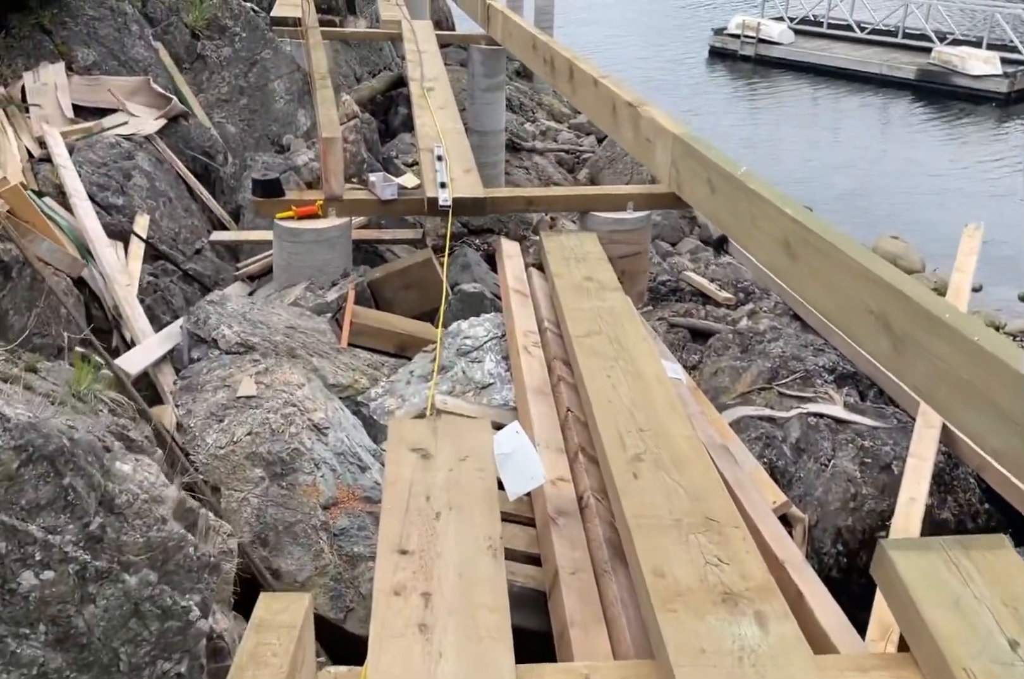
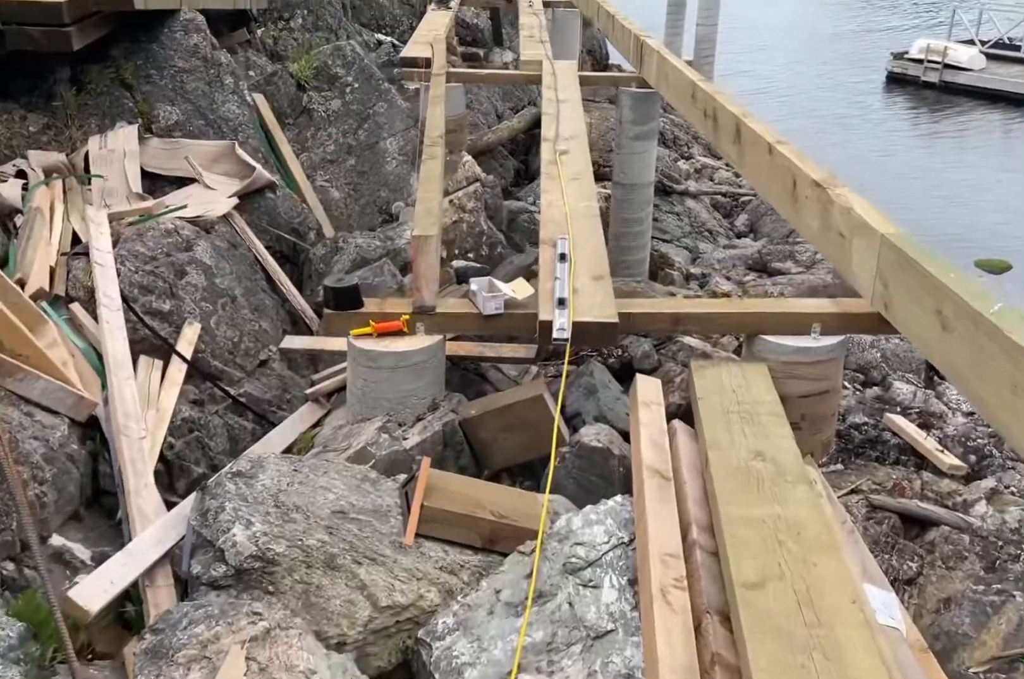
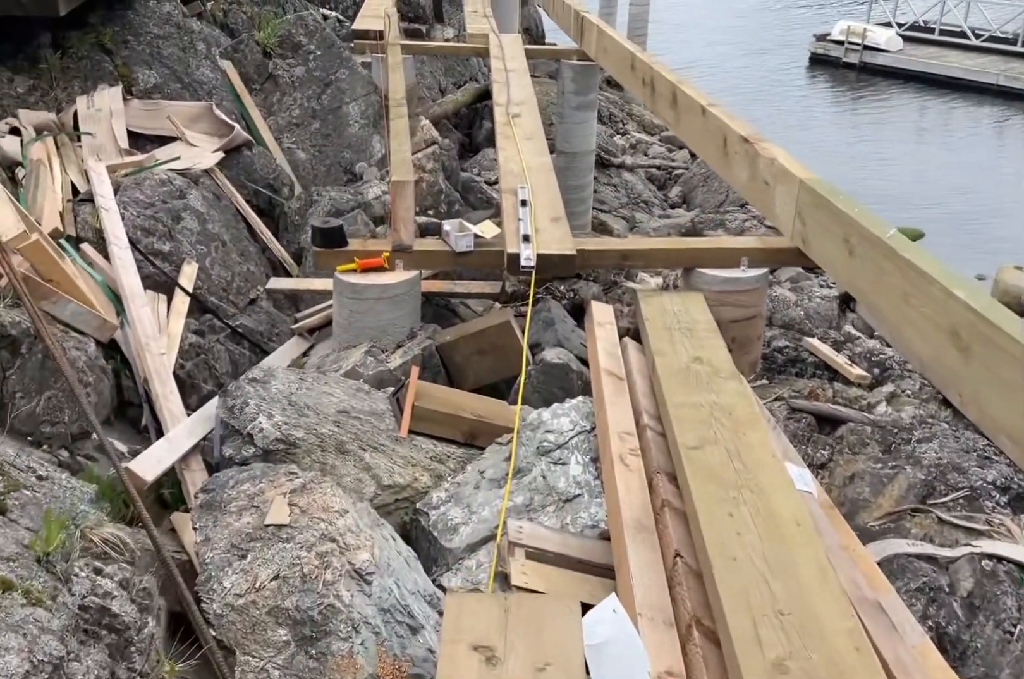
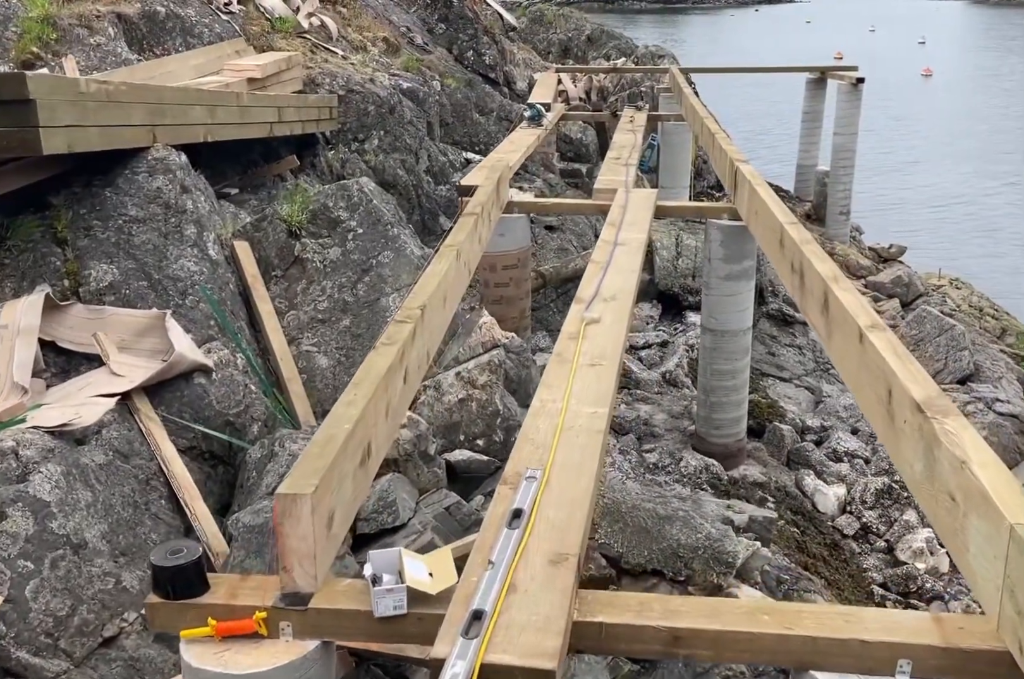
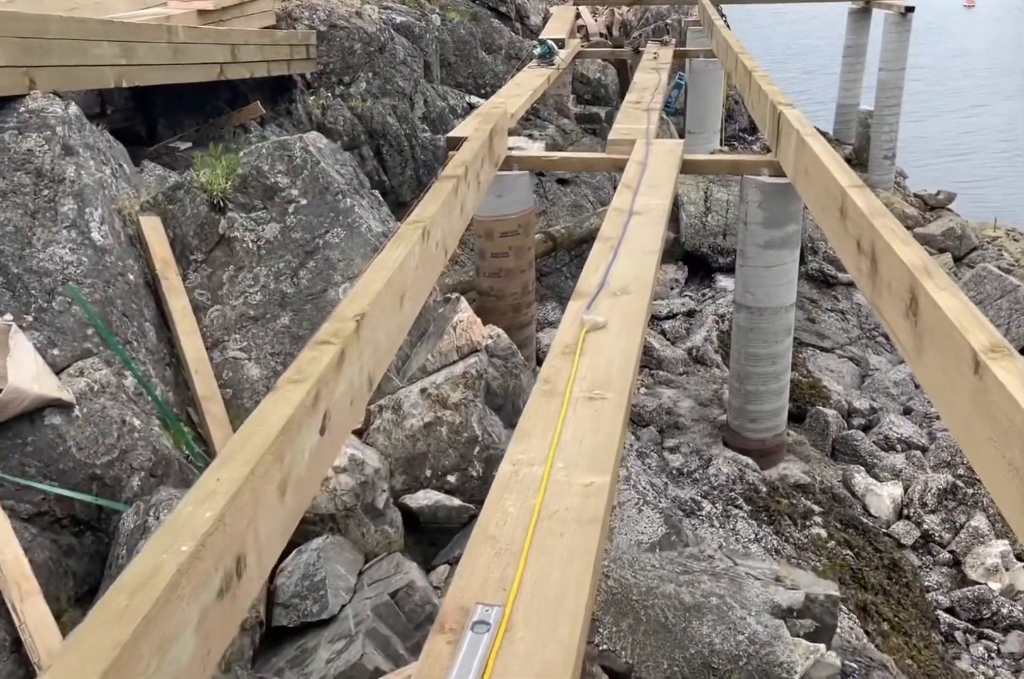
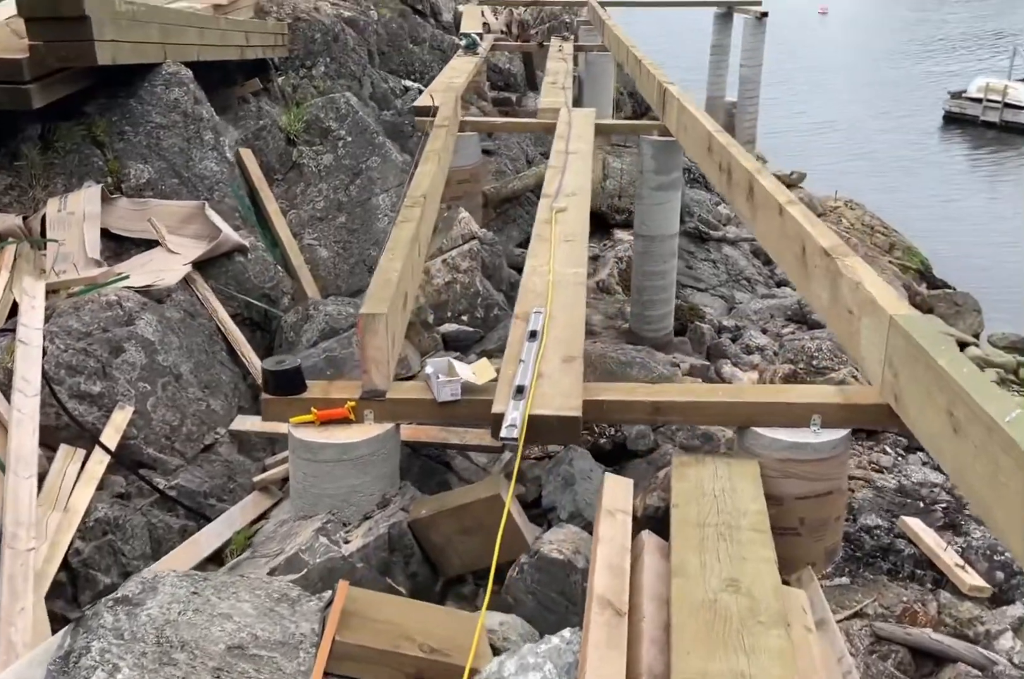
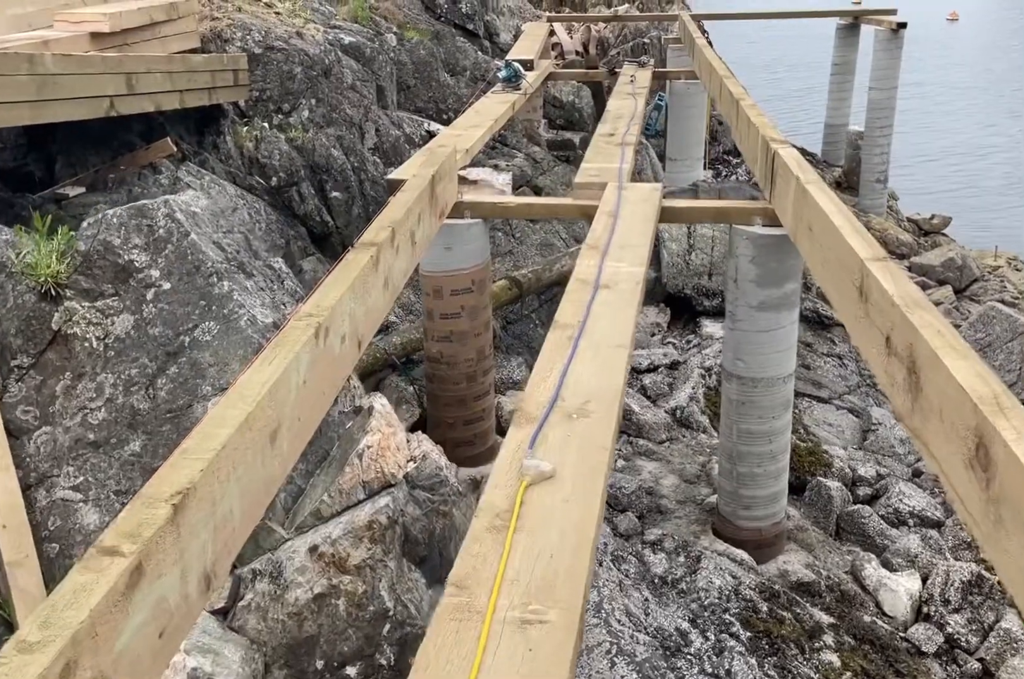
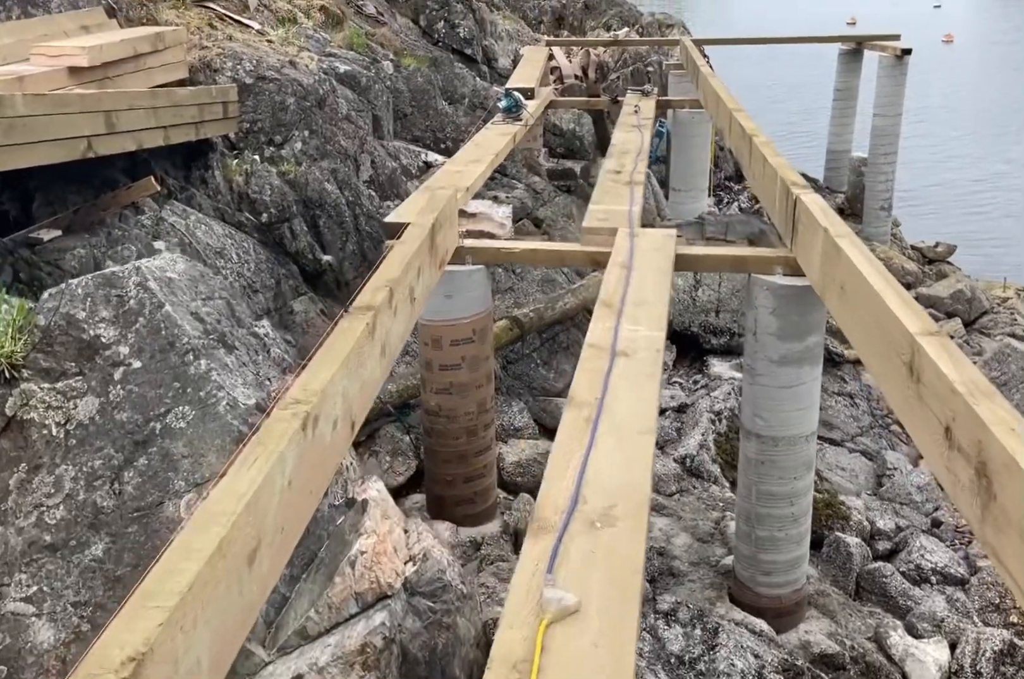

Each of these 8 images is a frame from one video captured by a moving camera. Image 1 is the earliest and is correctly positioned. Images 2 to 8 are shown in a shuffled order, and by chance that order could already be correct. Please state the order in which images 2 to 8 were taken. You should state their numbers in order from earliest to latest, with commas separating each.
3, 2, 6, 4, 5, 7, 8
